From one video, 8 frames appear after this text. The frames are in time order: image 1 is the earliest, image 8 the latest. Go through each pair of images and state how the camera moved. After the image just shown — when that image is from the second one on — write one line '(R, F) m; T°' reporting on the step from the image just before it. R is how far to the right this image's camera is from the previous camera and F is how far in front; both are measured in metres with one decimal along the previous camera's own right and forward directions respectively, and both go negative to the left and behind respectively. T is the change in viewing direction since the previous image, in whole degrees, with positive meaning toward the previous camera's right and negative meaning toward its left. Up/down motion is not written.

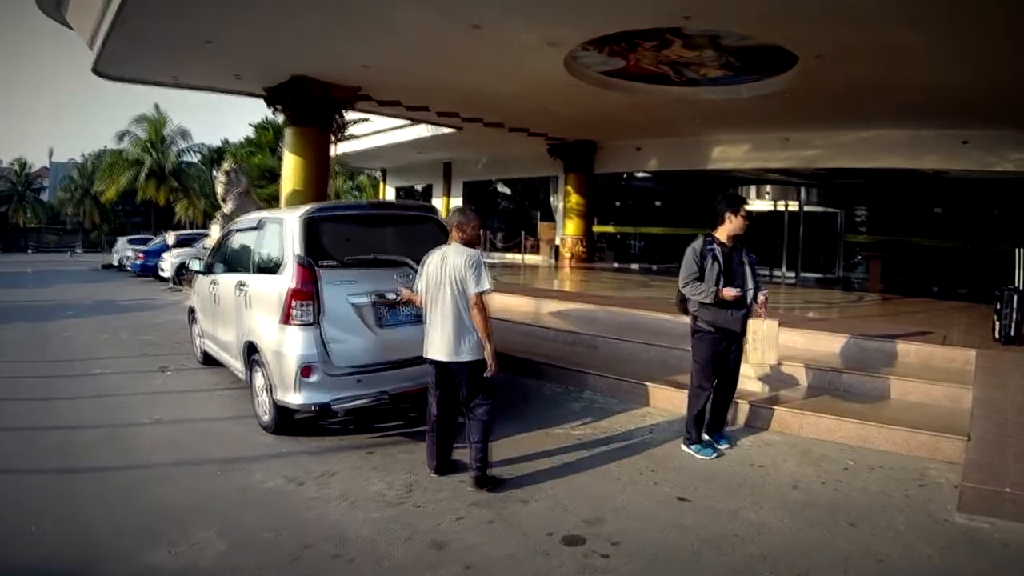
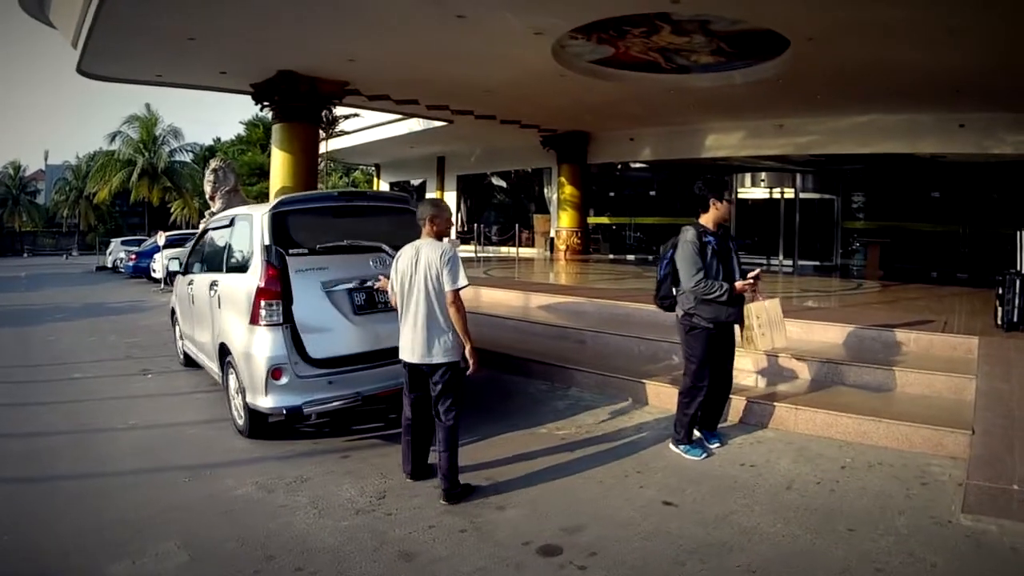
(+0.1, +0.3) m; 0°
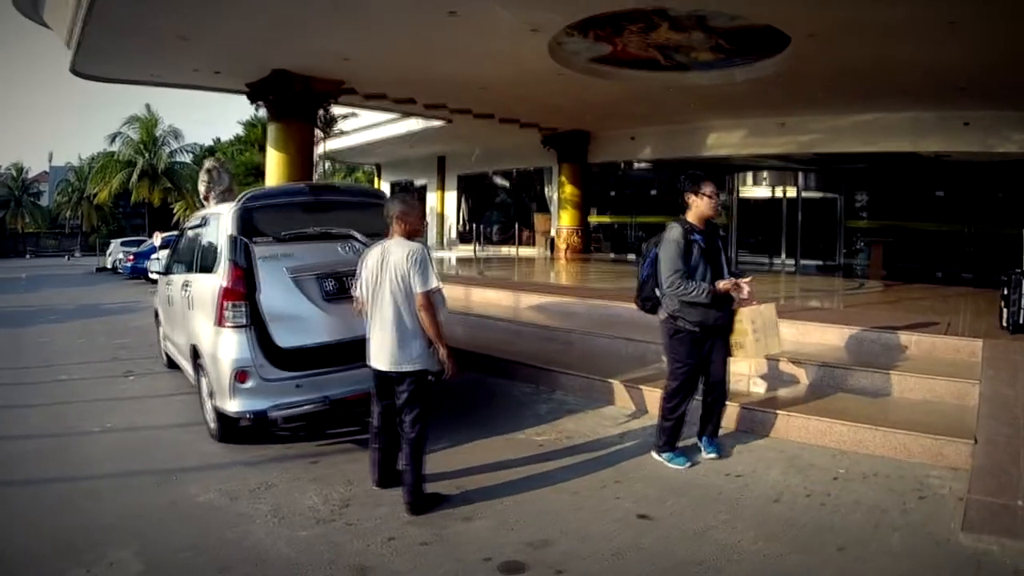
(+0.2, +0.3) m; 0°
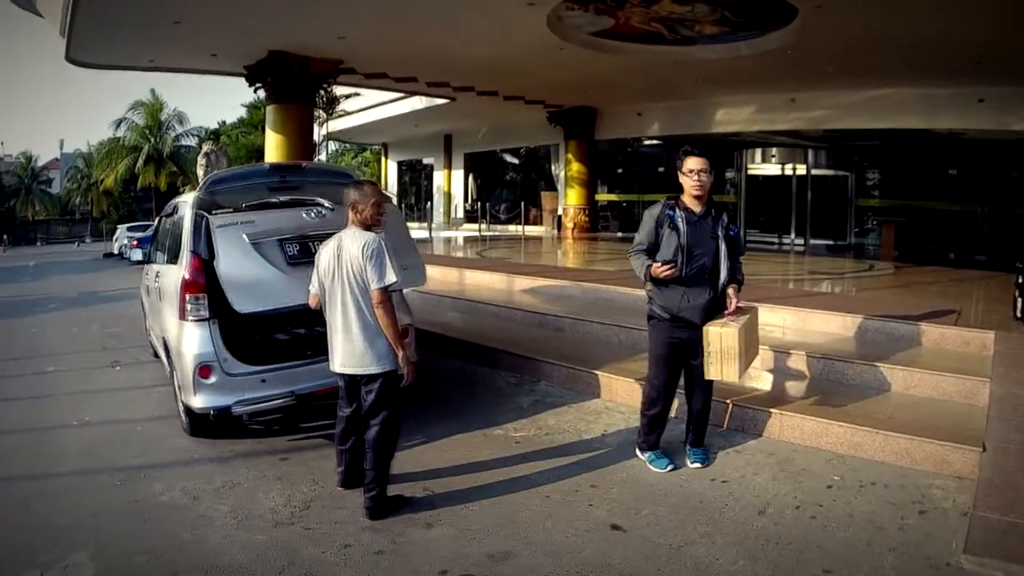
(+0.2, +0.3) m; -1°
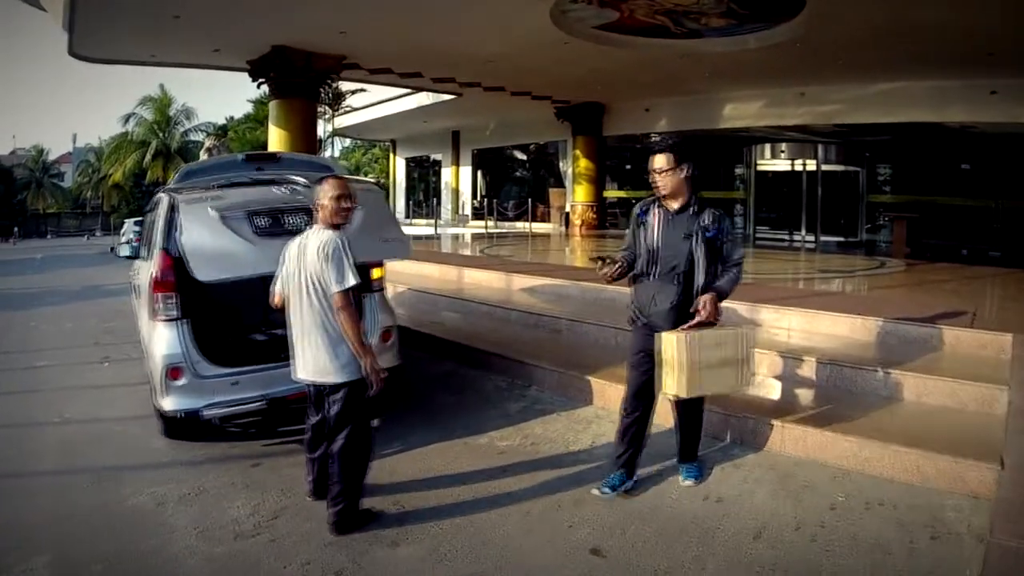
(+0.2, +0.3) m; -1°
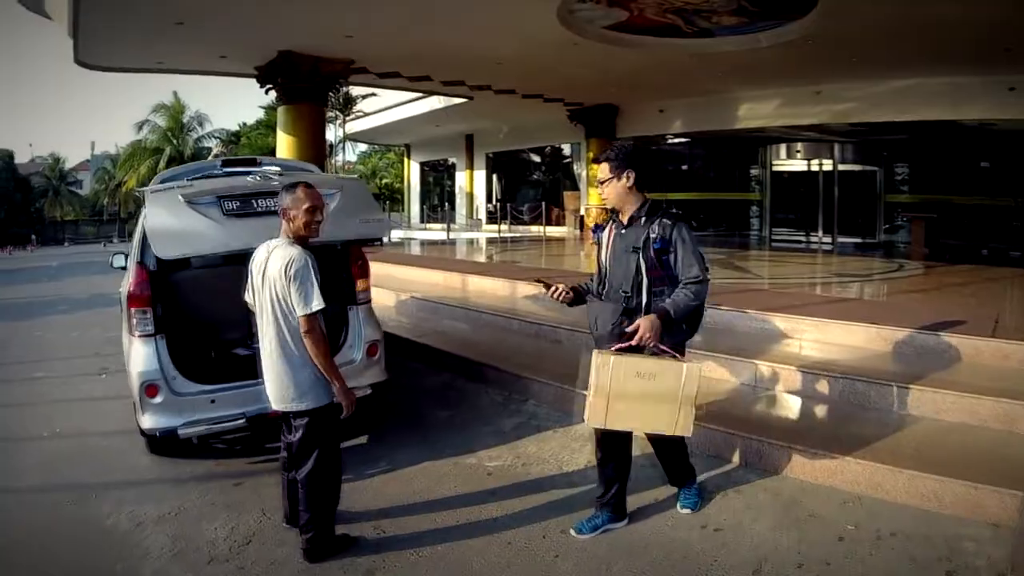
(+0.2, +0.2) m; -1°
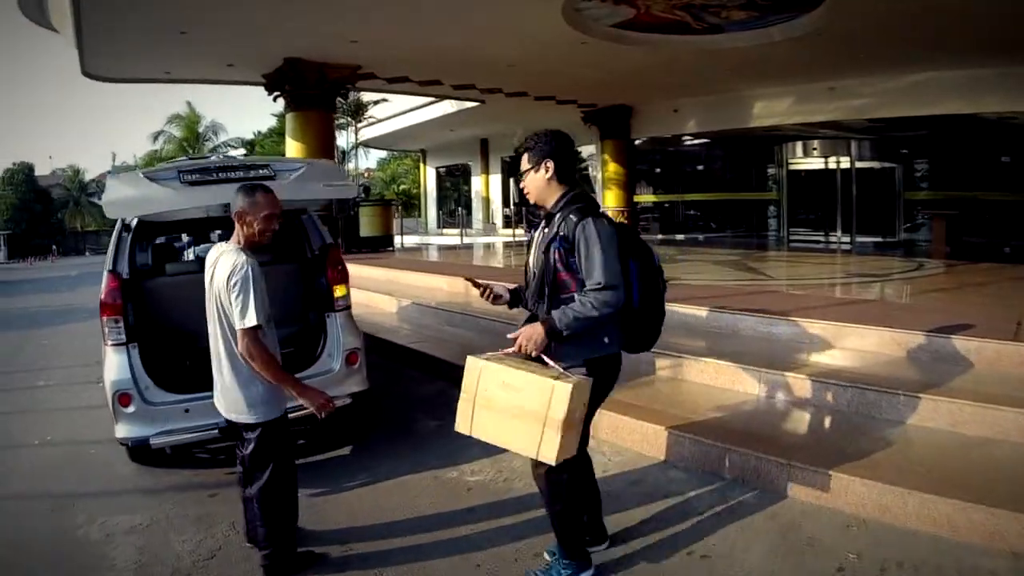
(+0.2, +0.3) m; -2°
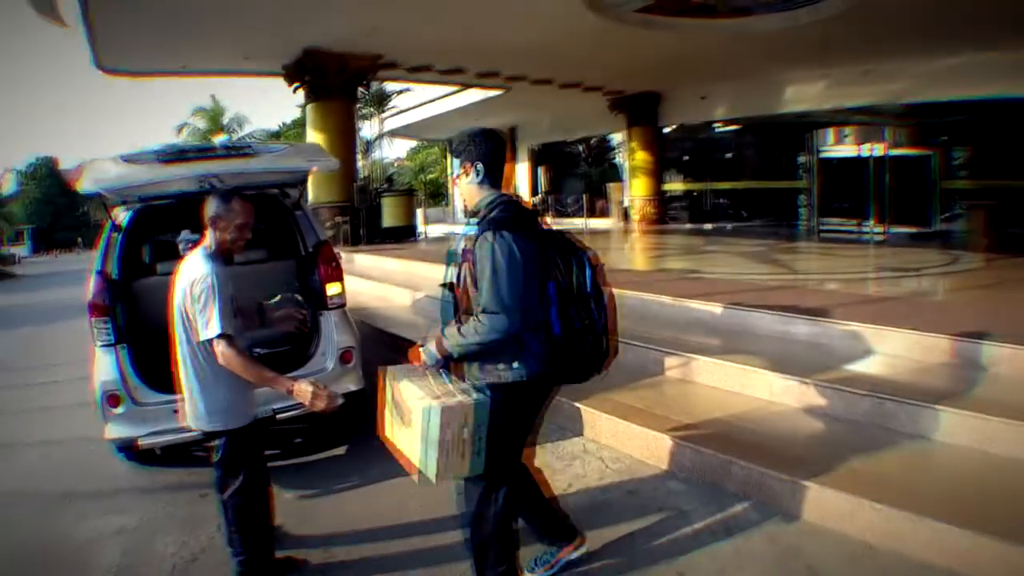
(+0.2, +0.2) m; -2°
